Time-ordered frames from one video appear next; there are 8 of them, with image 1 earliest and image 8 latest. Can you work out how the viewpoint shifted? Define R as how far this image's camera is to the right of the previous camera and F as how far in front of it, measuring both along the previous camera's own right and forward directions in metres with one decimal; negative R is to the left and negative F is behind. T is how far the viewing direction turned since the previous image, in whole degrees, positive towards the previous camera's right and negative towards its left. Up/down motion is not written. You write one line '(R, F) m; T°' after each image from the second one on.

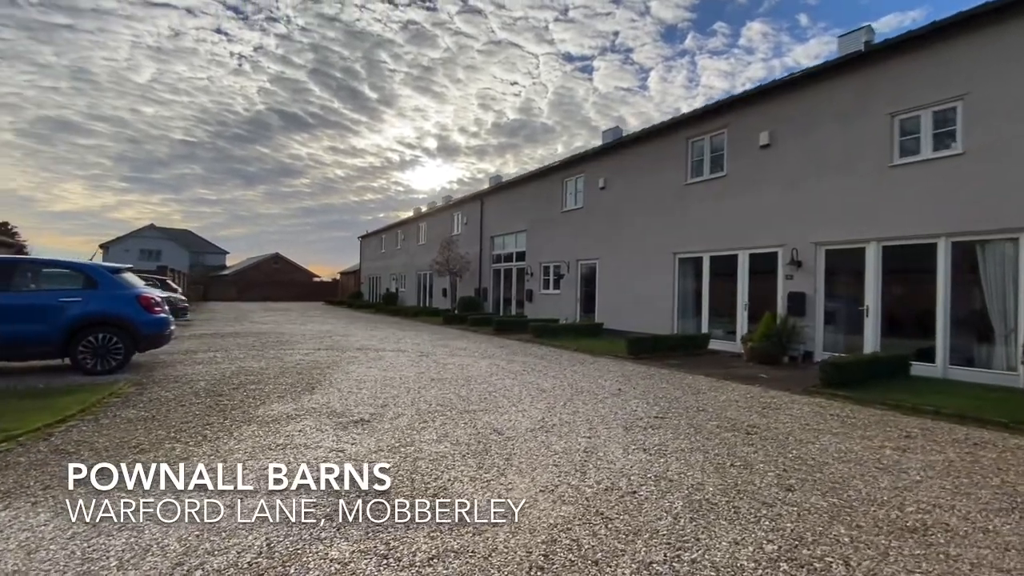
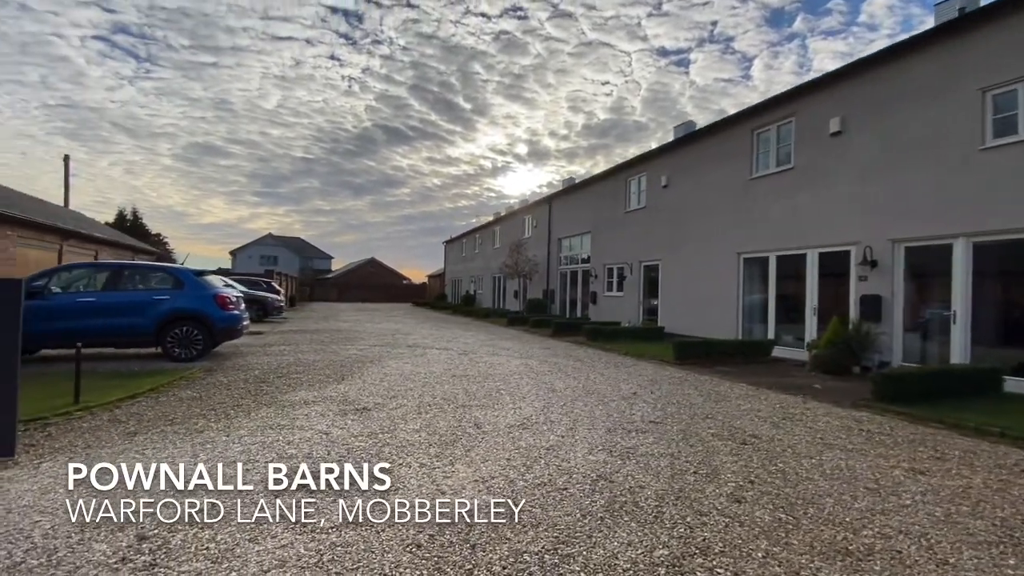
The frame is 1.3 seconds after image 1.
(+1.2, 0.0) m; -11°
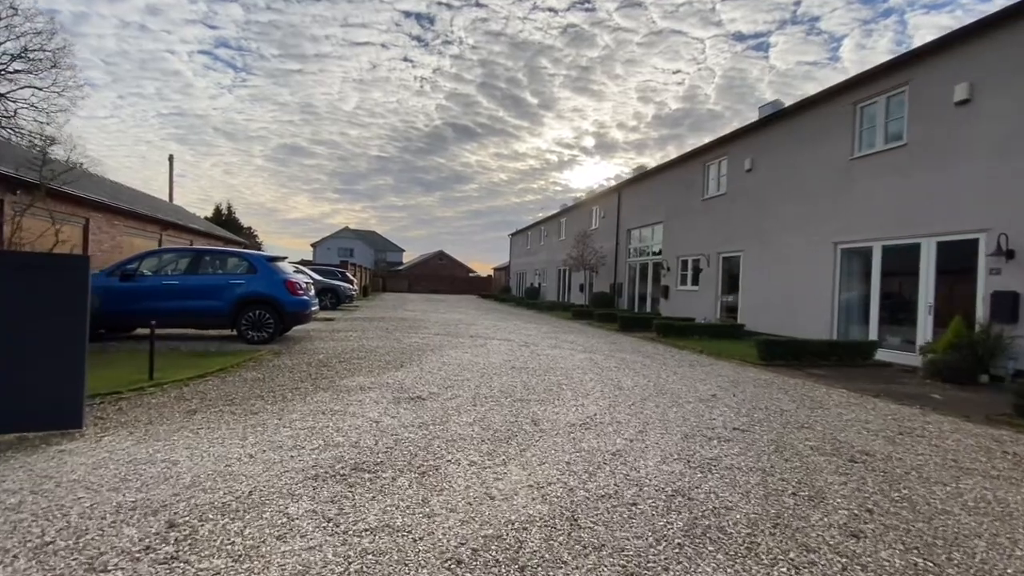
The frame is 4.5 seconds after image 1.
(0.0, +0.5) m; -8°
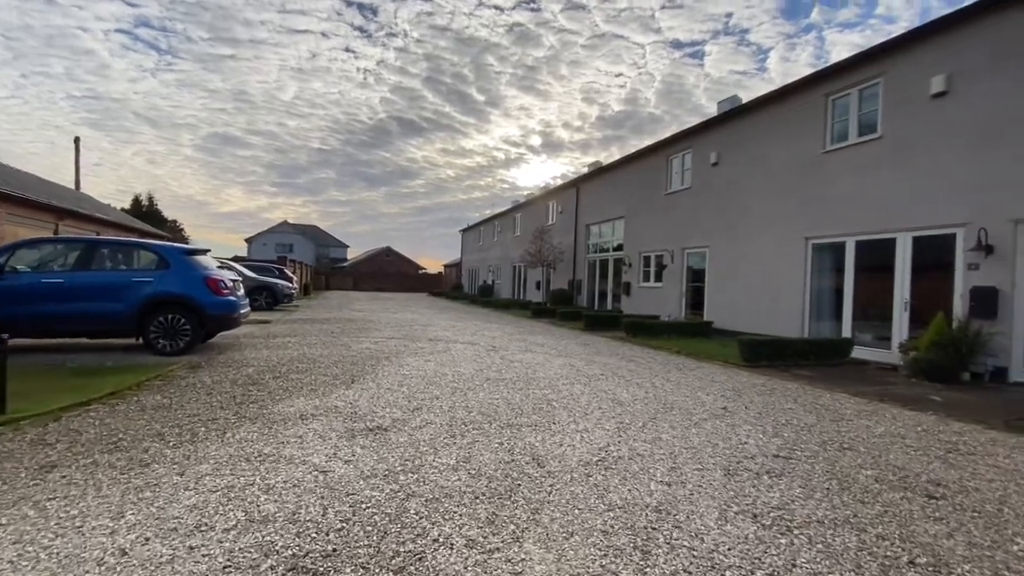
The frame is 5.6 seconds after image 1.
(-0.3, +1.1) m; +6°
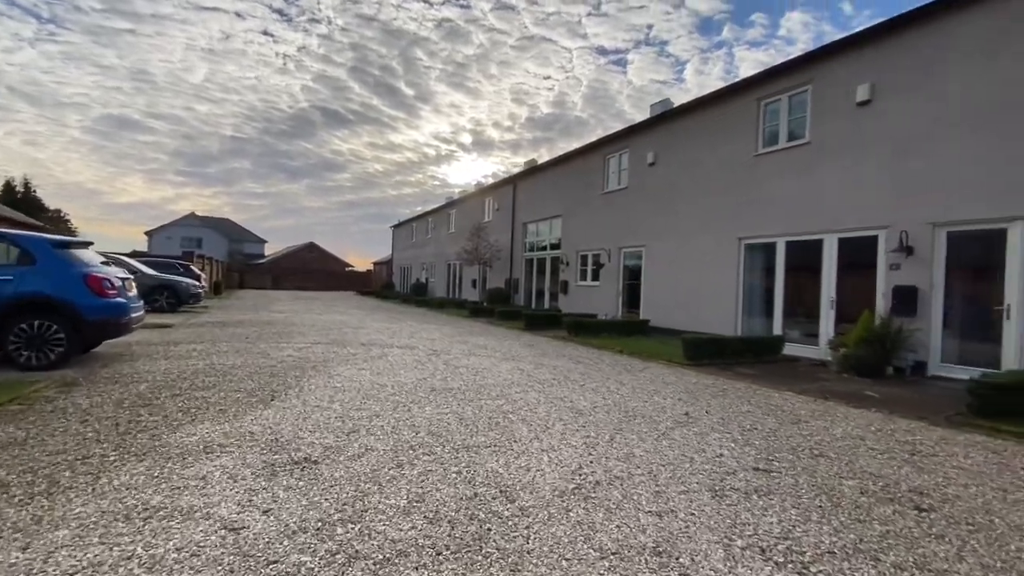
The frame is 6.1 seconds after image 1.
(-0.2, +0.6) m; +8°
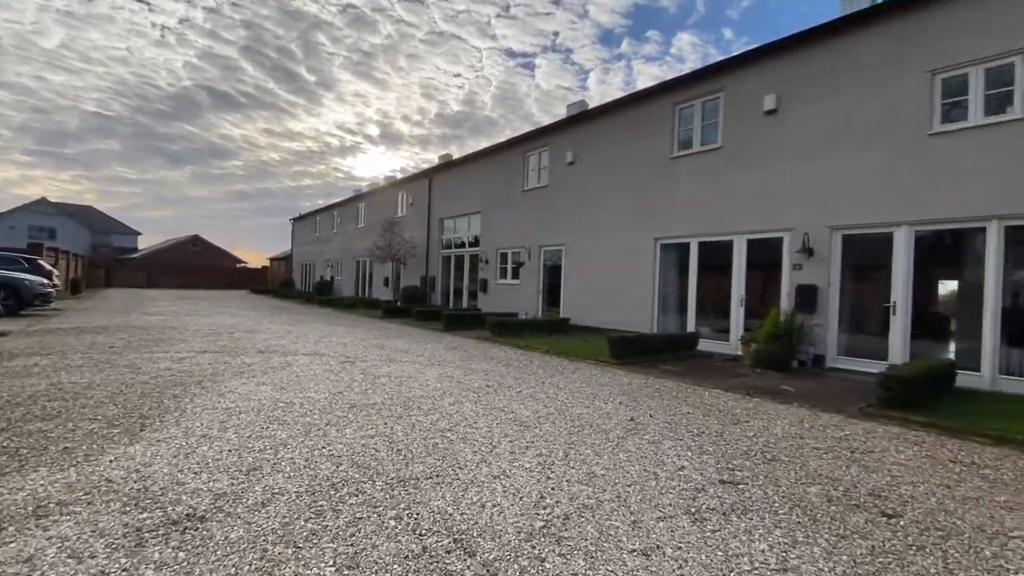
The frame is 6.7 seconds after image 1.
(-0.2, +0.6) m; +11°
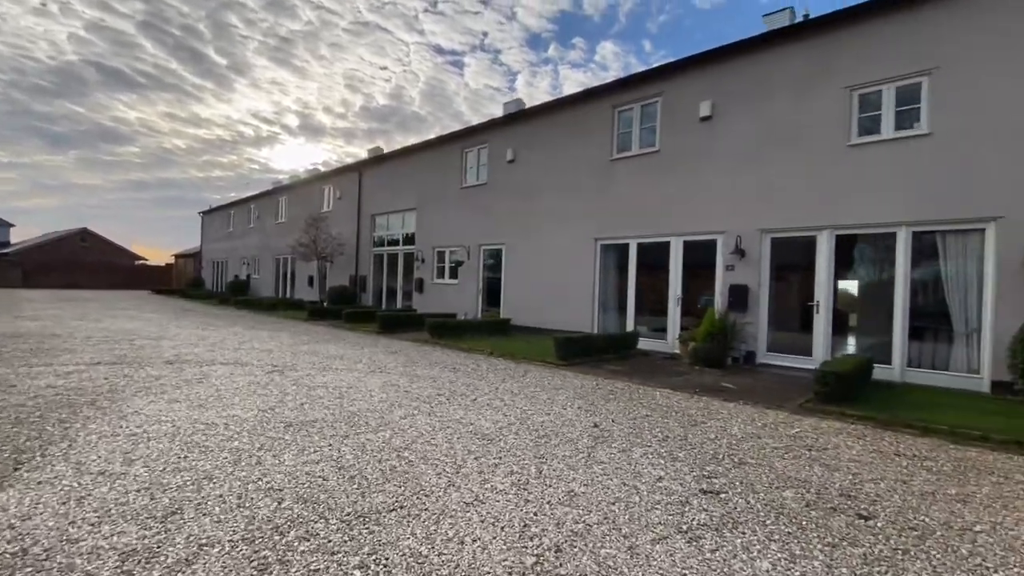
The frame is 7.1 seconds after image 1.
(-0.3, +0.4) m; +8°
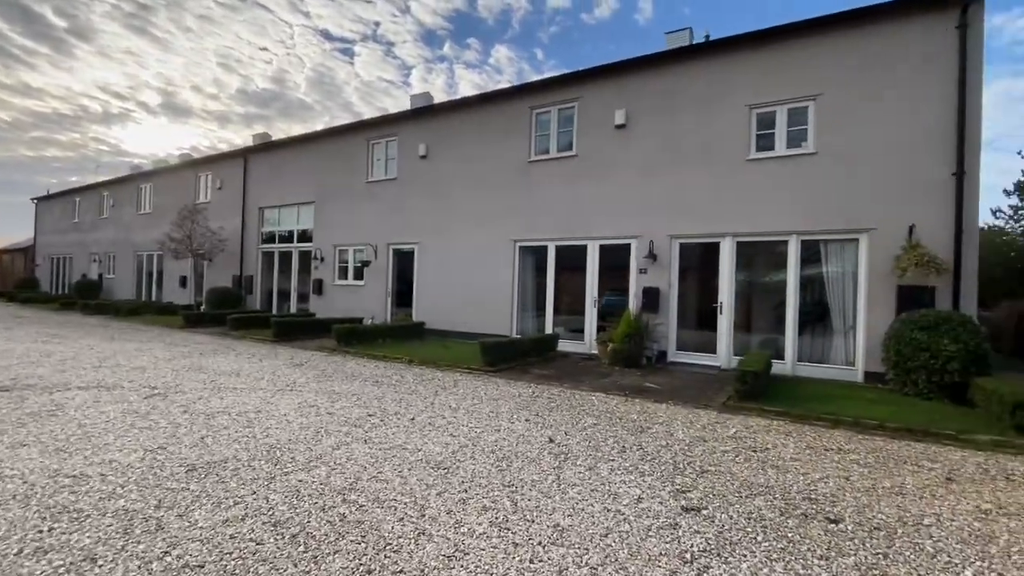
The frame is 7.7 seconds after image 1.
(-0.5, +0.4) m; +12°
